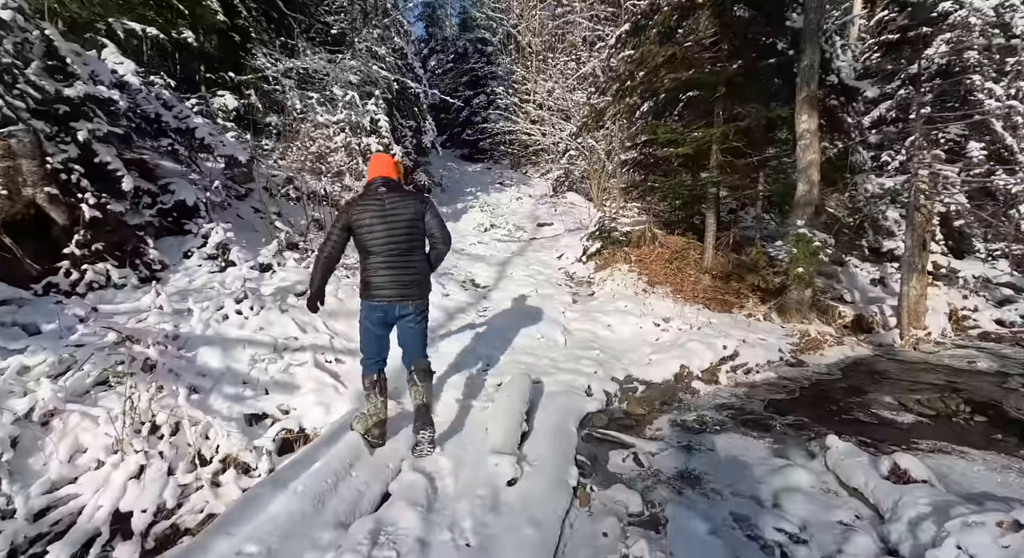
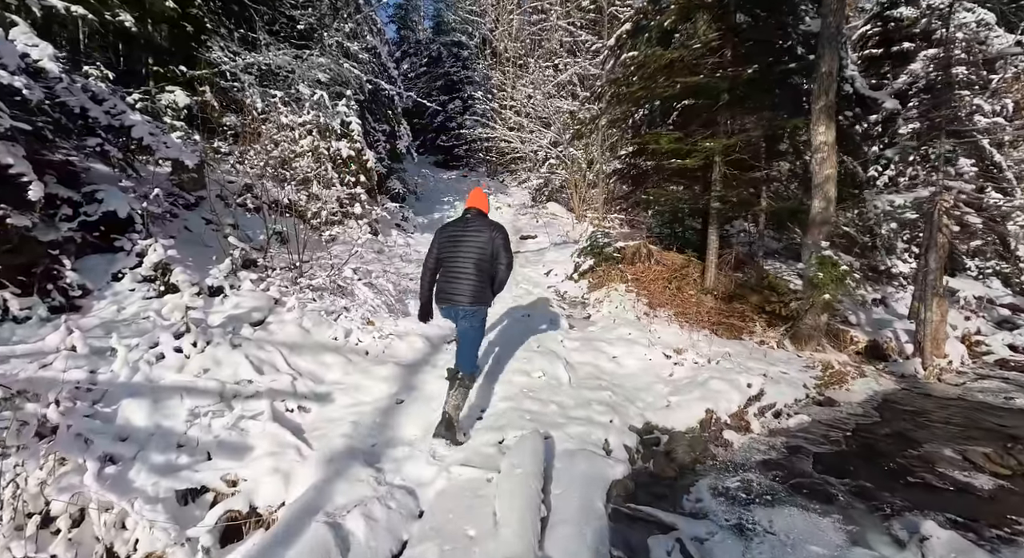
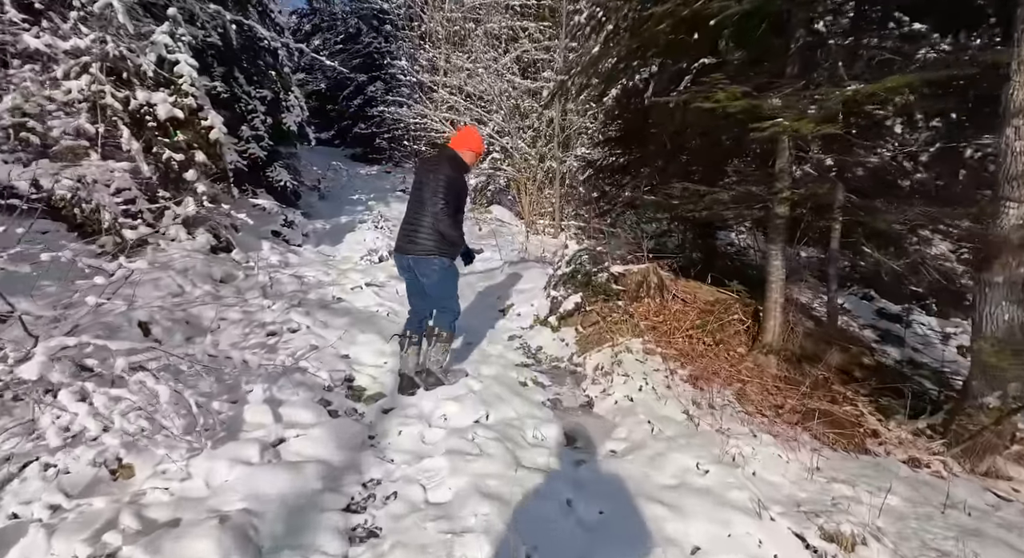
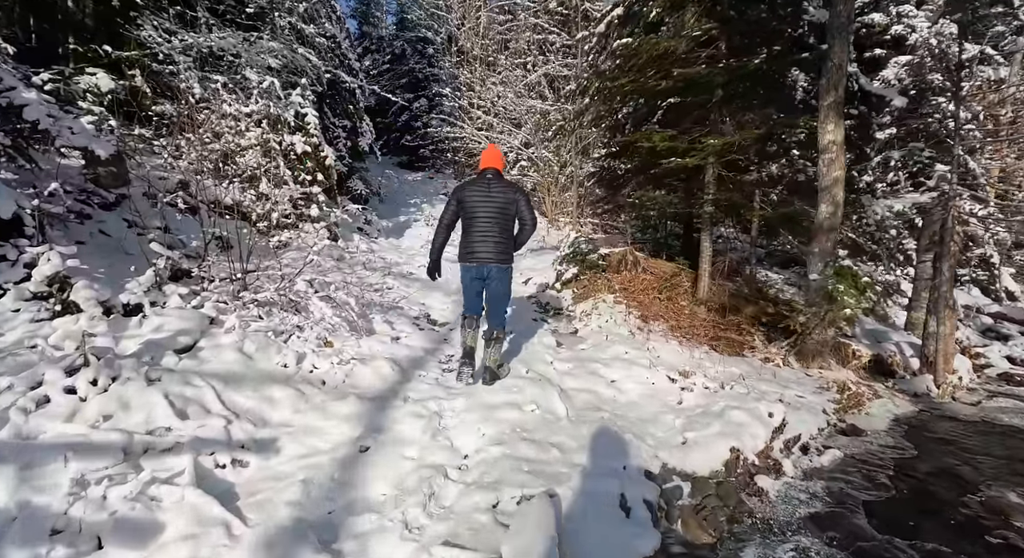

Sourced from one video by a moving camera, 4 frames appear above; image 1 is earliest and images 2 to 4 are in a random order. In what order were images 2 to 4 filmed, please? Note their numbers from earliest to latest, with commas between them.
2, 4, 3
